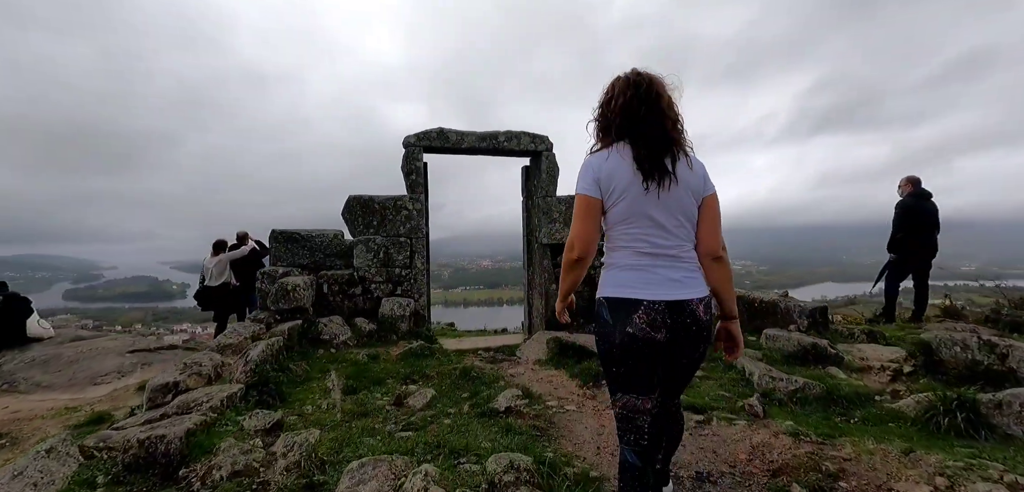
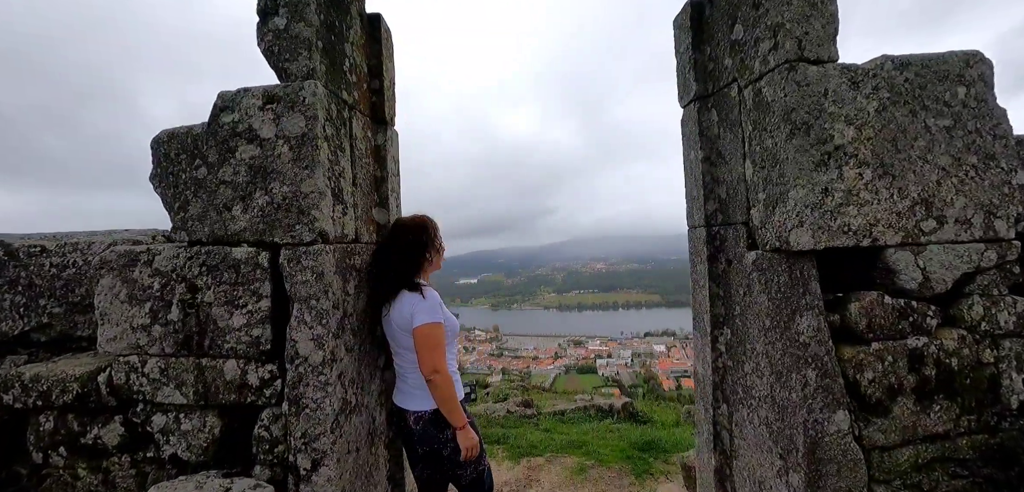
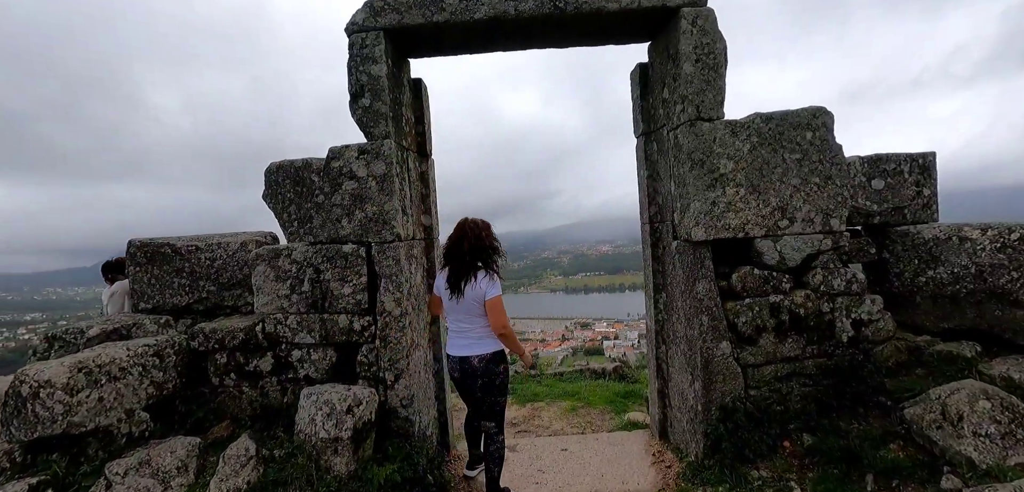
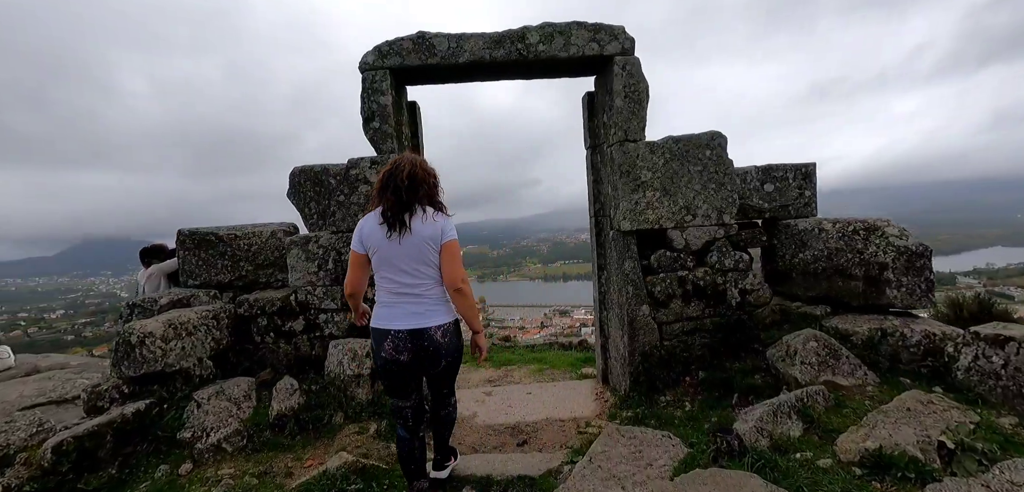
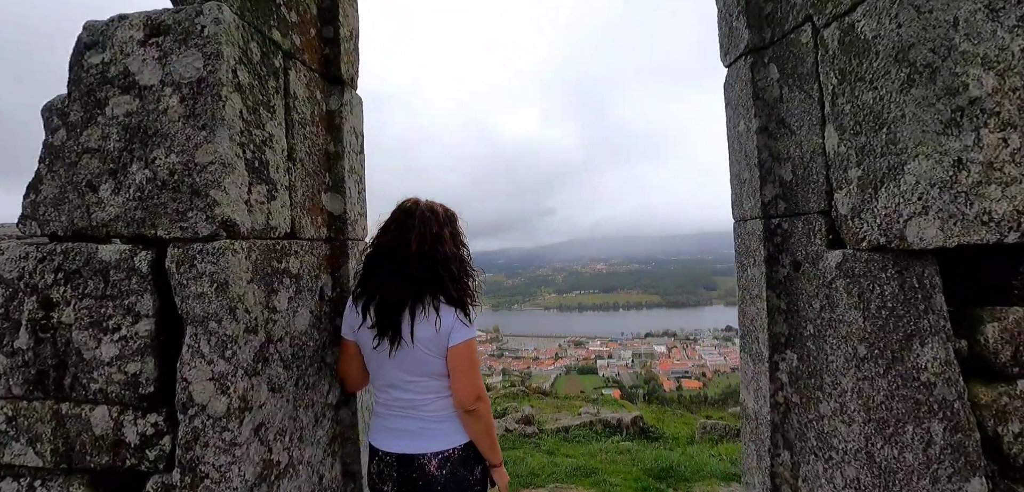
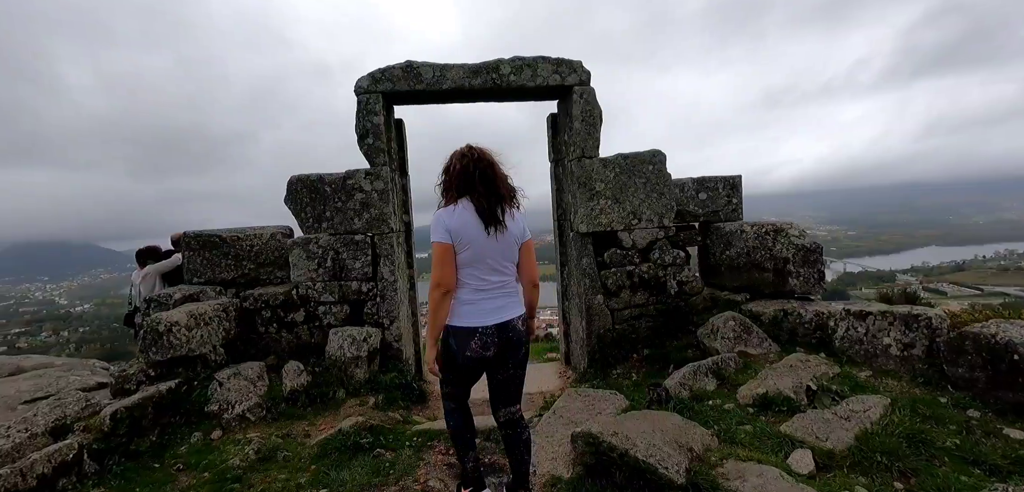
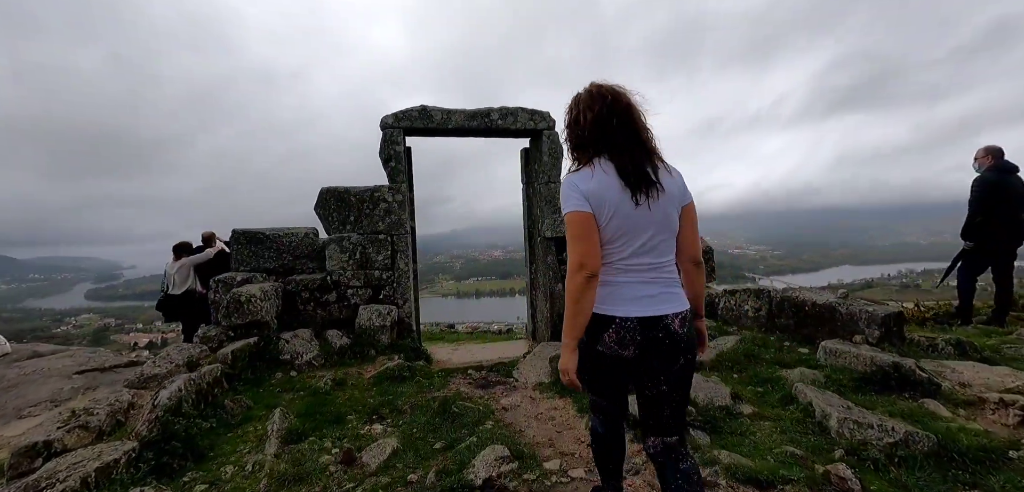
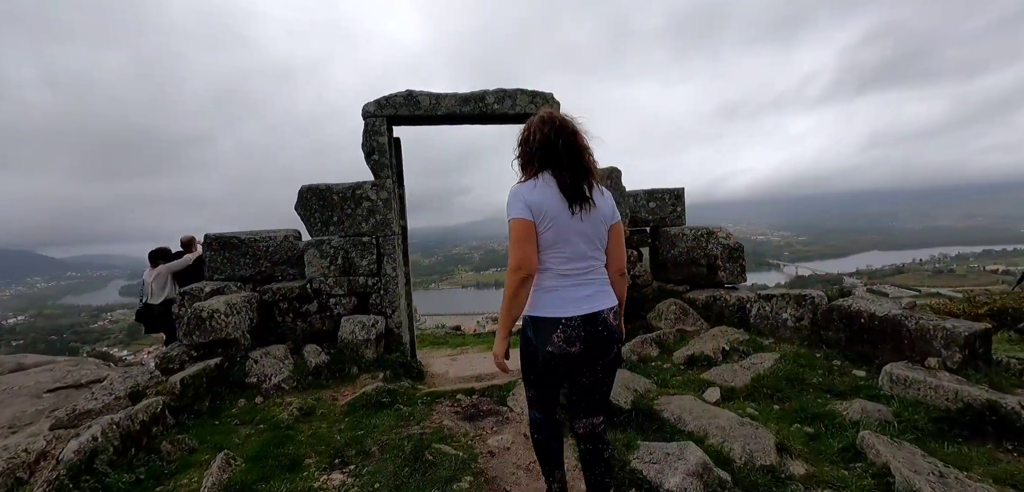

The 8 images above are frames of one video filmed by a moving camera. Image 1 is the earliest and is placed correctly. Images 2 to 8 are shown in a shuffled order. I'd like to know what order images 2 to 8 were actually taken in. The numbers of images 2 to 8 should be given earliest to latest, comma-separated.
7, 8, 6, 4, 3, 2, 5
